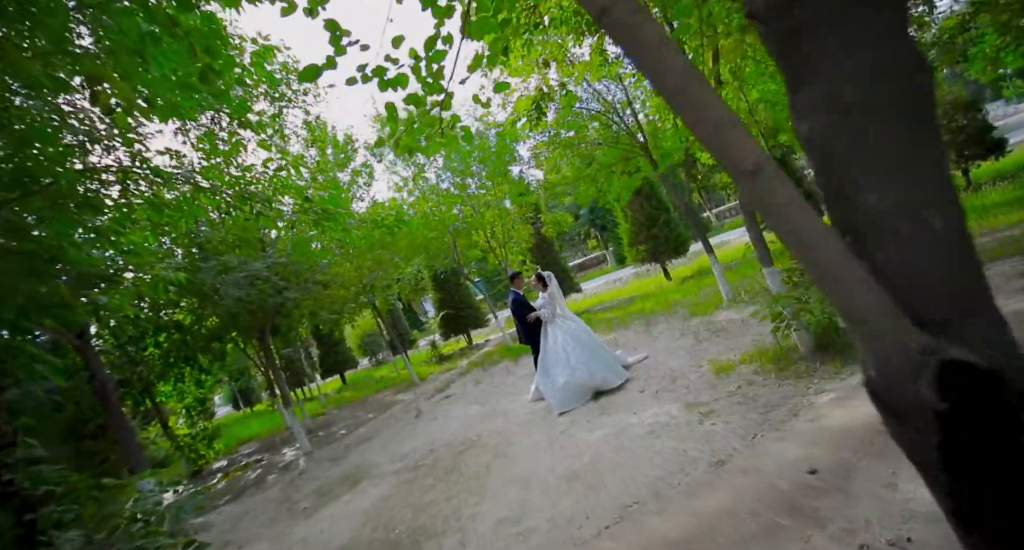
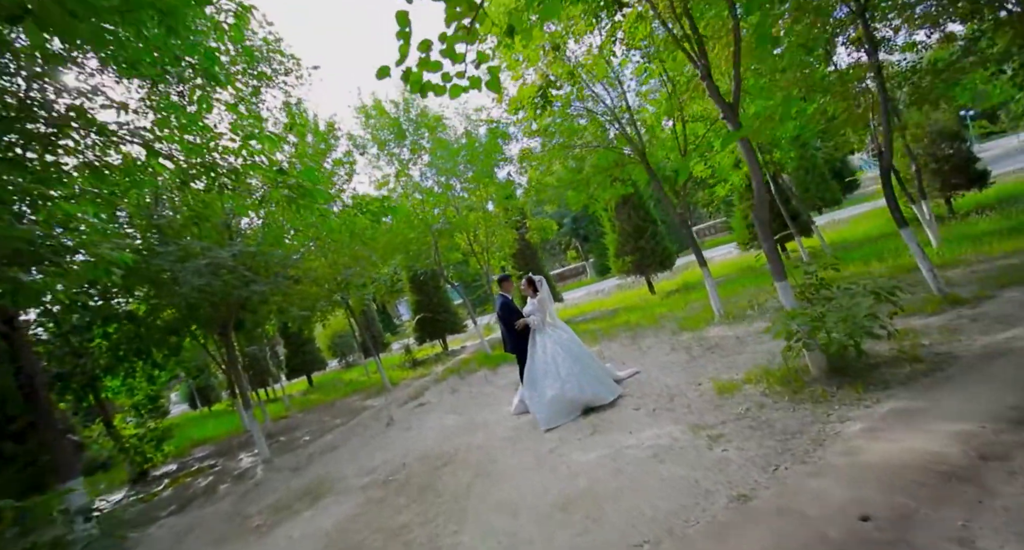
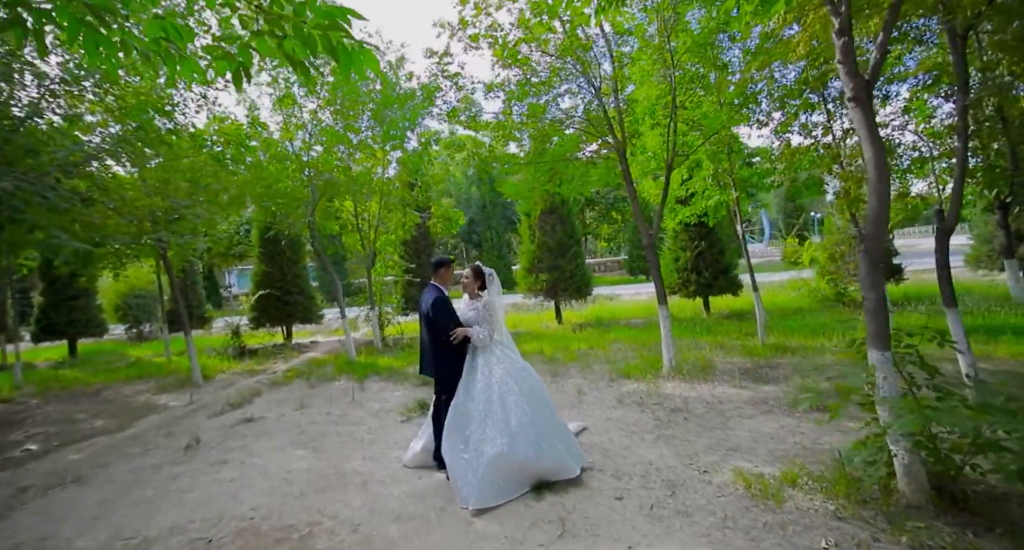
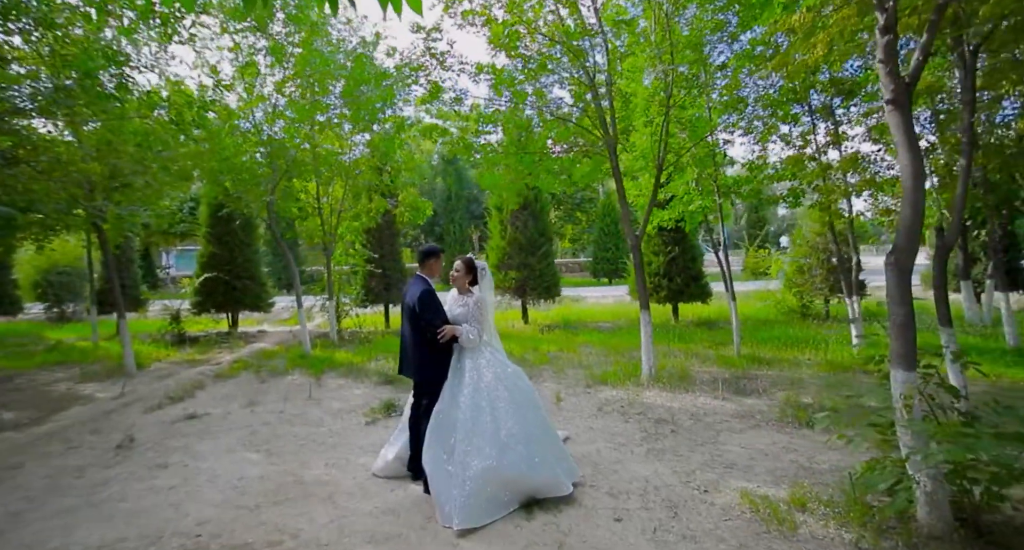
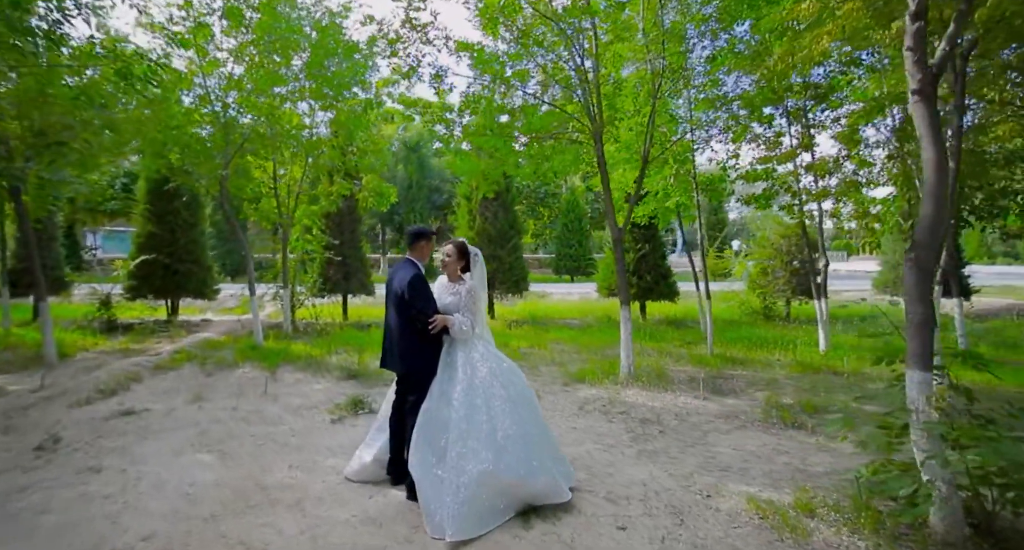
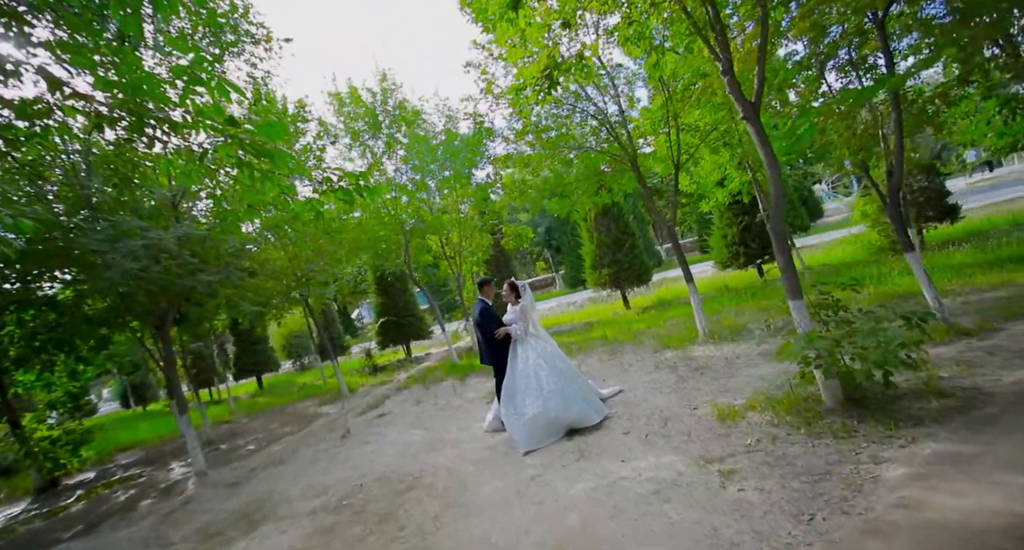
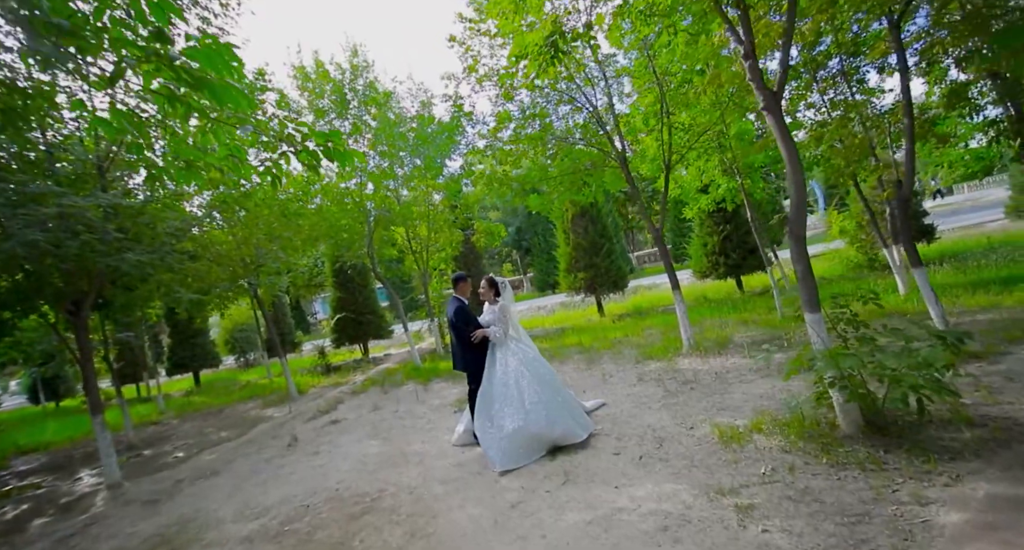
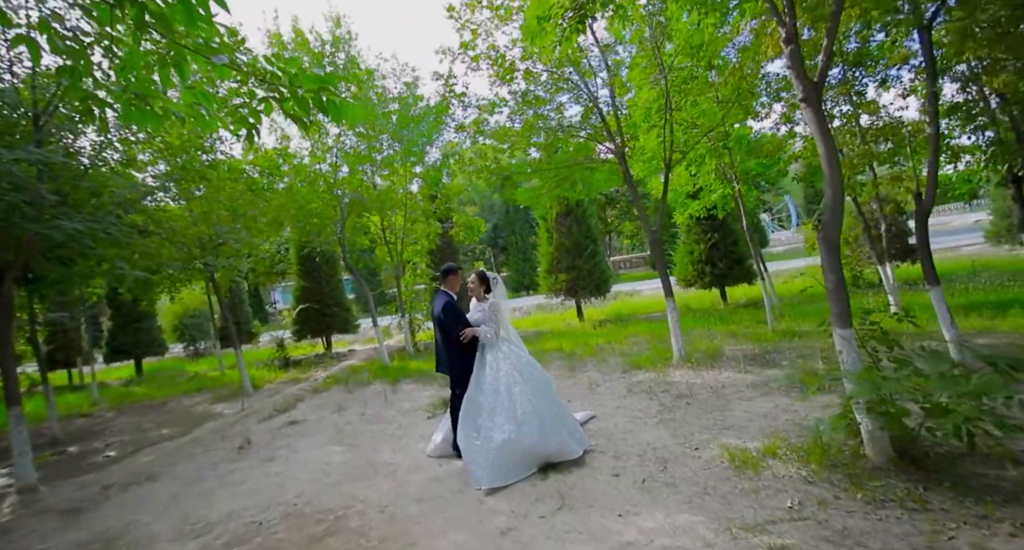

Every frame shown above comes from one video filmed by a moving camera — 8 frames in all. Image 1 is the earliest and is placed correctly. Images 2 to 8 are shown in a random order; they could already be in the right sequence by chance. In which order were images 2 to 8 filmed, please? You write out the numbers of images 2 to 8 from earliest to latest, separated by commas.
2, 6, 7, 8, 3, 4, 5
